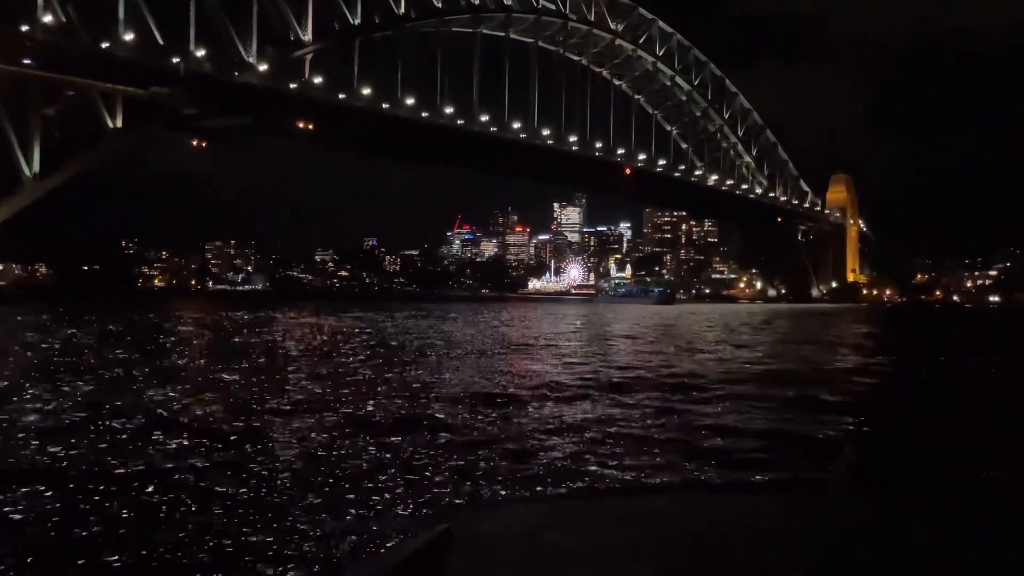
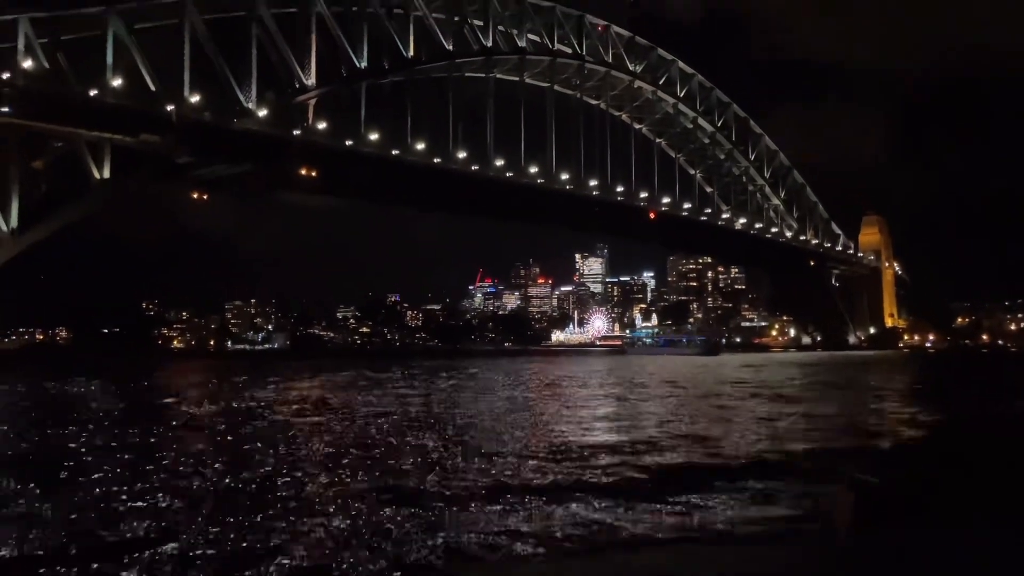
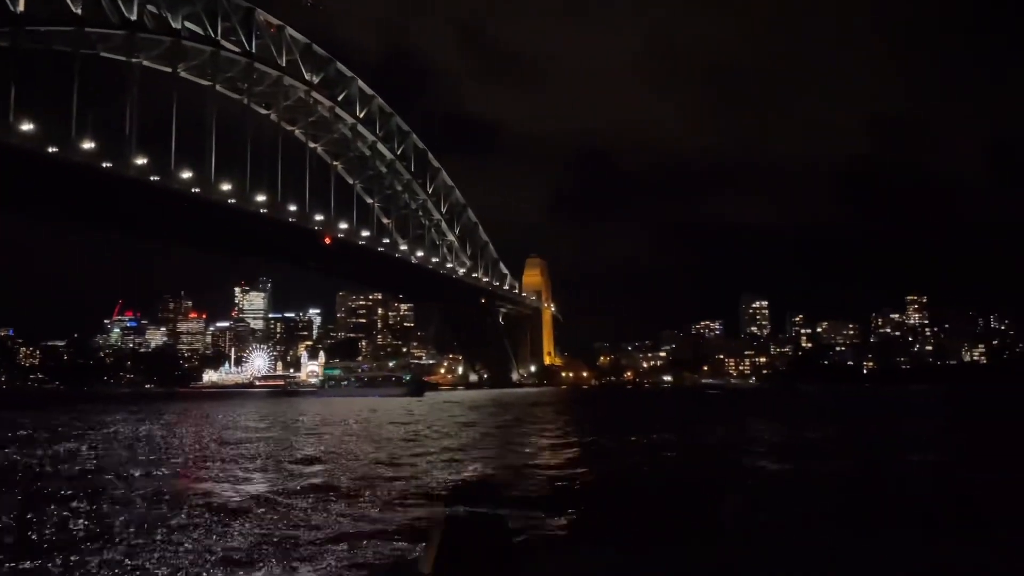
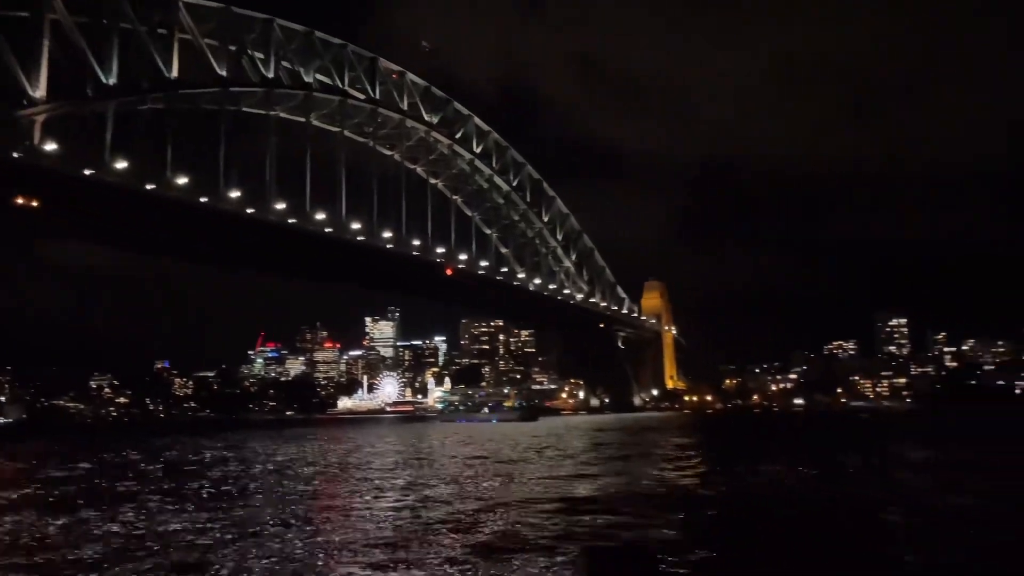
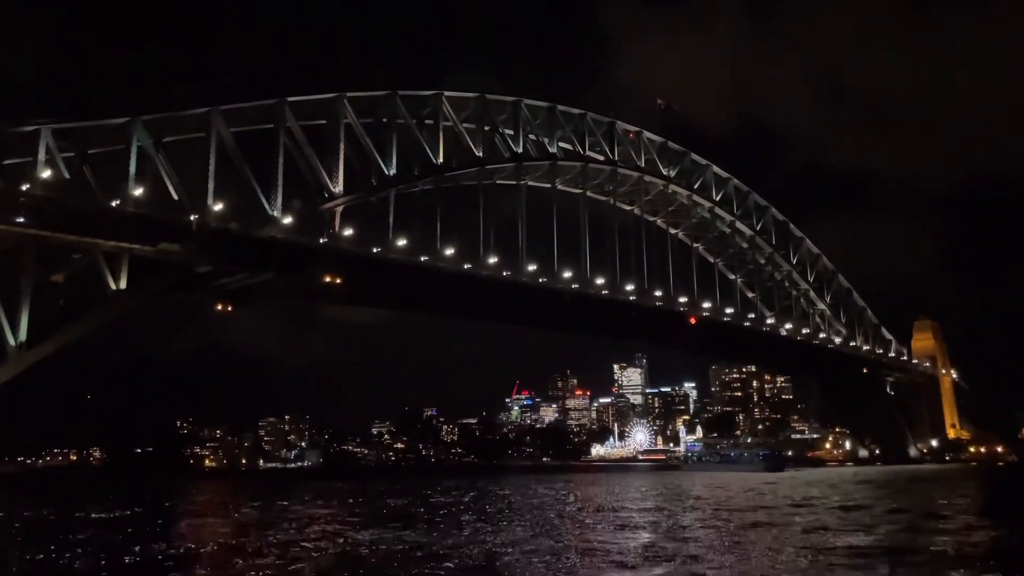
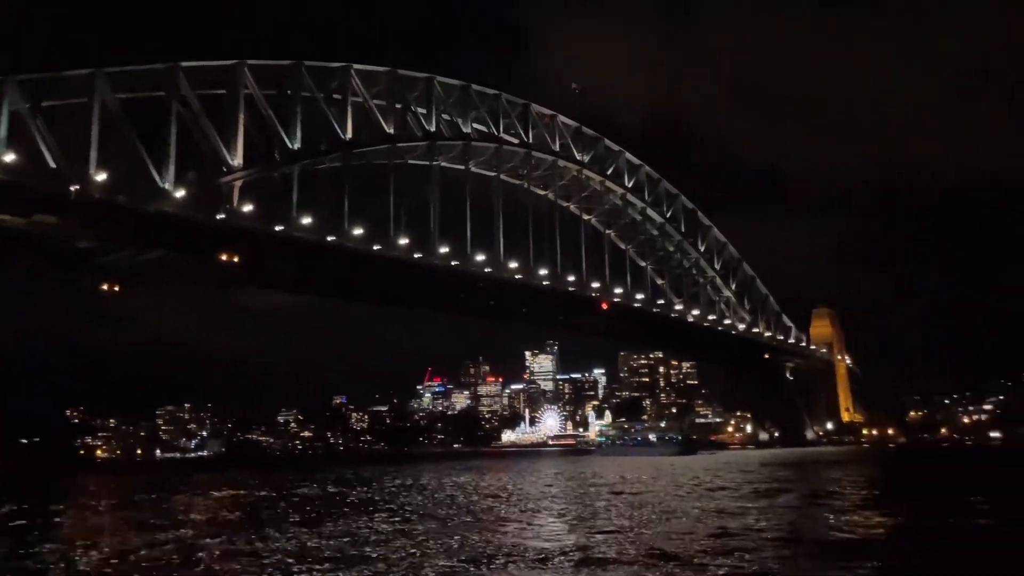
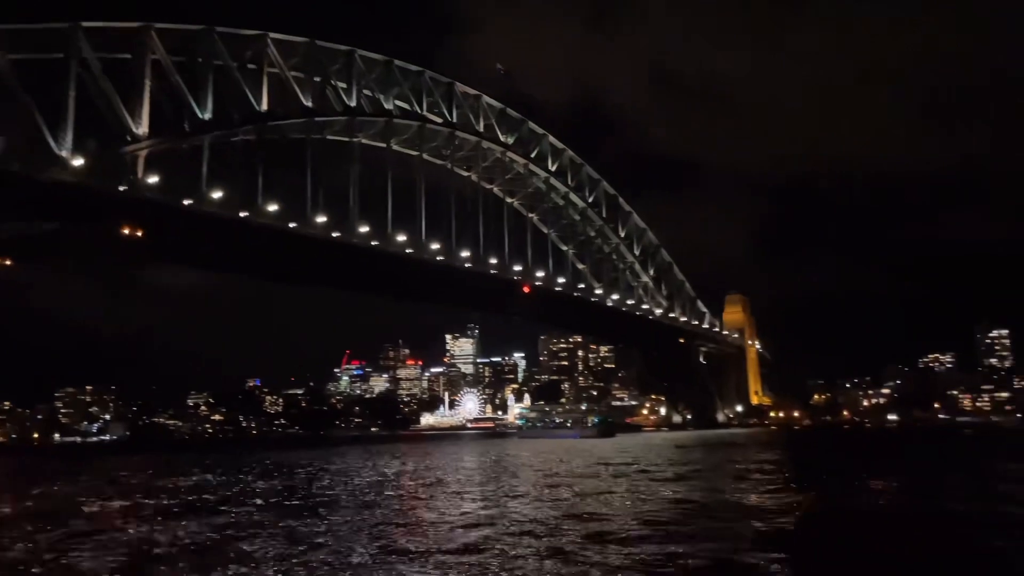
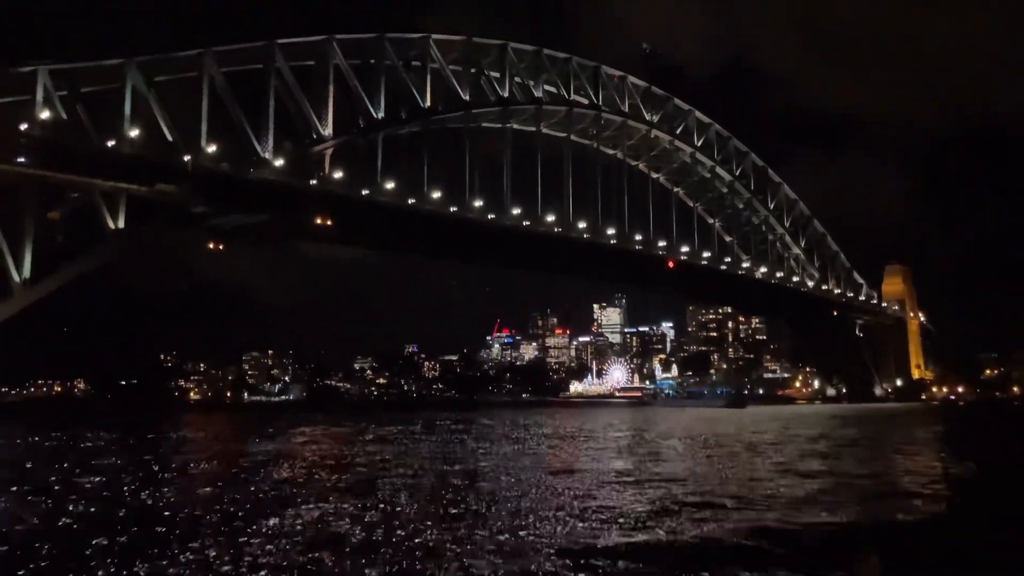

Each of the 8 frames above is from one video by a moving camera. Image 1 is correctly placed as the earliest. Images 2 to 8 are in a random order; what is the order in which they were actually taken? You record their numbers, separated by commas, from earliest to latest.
2, 8, 5, 6, 7, 4, 3
